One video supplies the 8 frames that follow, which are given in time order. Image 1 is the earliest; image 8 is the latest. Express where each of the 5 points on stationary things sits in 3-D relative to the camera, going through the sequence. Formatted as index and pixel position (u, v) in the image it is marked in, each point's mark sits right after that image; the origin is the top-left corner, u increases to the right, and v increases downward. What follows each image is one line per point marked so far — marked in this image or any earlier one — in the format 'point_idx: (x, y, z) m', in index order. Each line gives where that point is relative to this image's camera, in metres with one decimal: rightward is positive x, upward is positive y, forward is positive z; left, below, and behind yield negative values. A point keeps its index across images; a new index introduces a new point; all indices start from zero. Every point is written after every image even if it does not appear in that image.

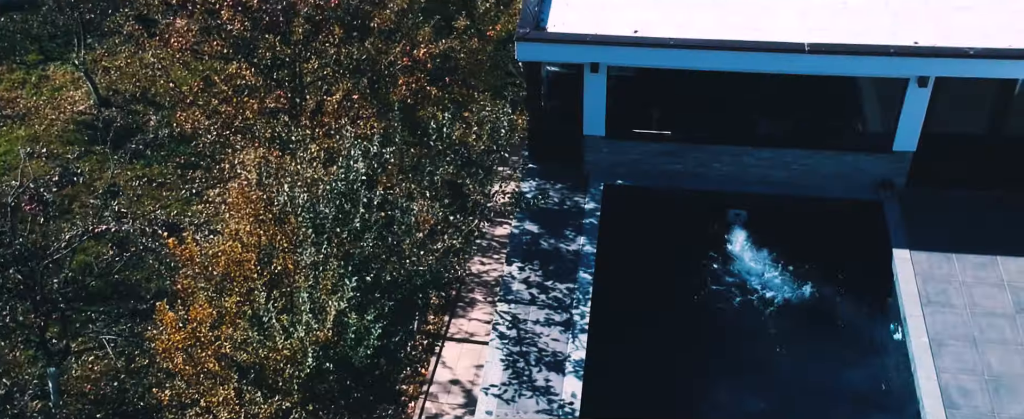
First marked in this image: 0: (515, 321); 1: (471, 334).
0: (0.0, -1.8, +14.7) m
1: (-0.7, -2.2, +15.8) m
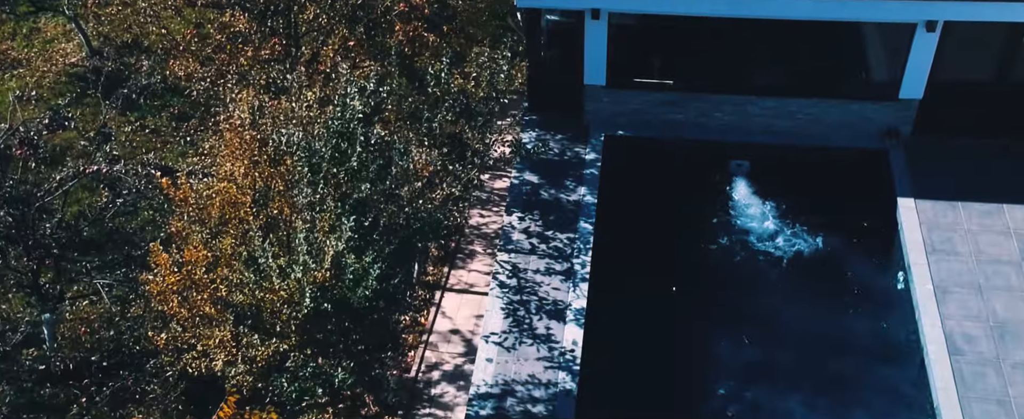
0: (0.0, -1.0, +14.5) m
1: (-0.7, -1.3, +15.7) m
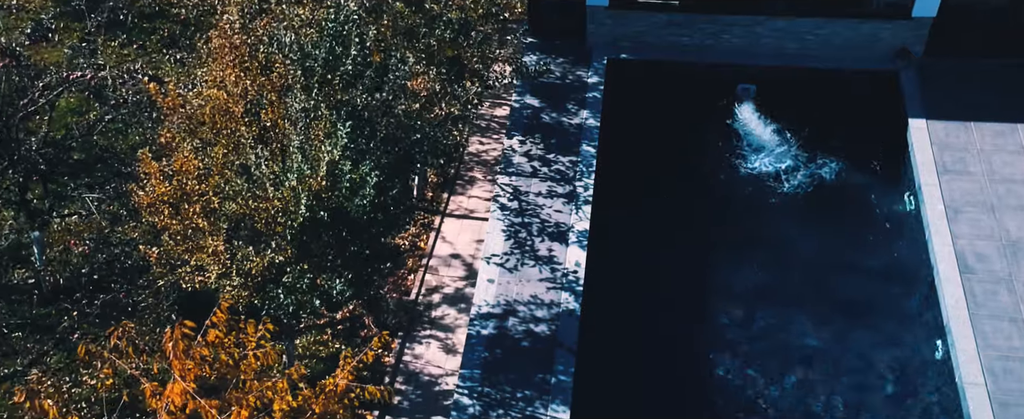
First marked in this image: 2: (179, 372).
0: (+0.1, +0.3, +14.2) m
1: (-0.7, 0.0, +15.4) m
2: (-2.8, -1.4, +7.5) m
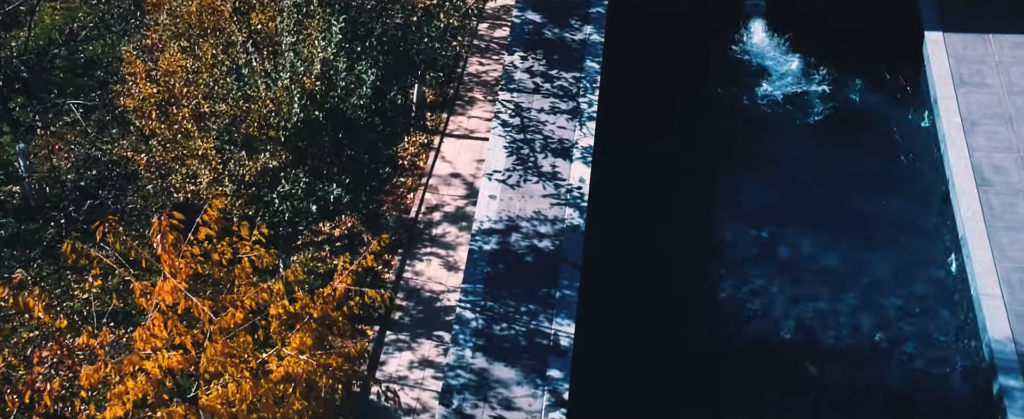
0: (+0.1, +1.6, +13.7) m
1: (-0.7, +1.3, +14.9) m
2: (-2.8, -0.5, +7.2) m
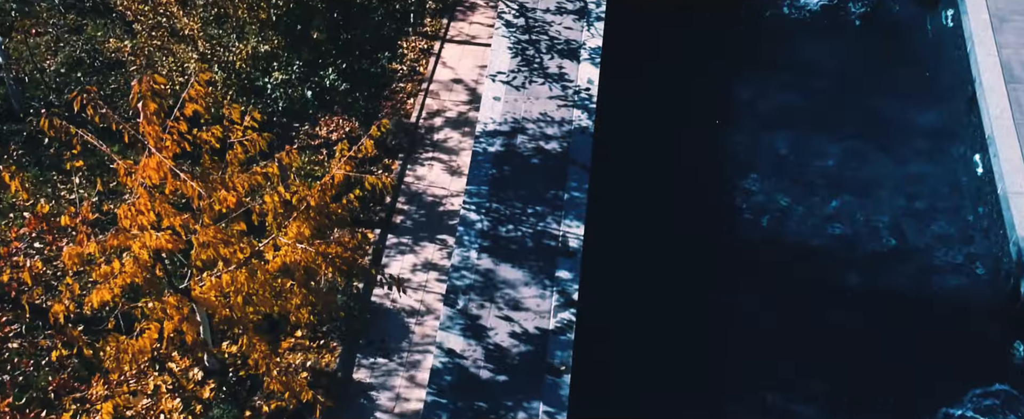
0: (+0.2, +2.9, +13.1) m
1: (-0.6, +2.8, +14.3) m
2: (-2.7, +0.5, +6.7) m
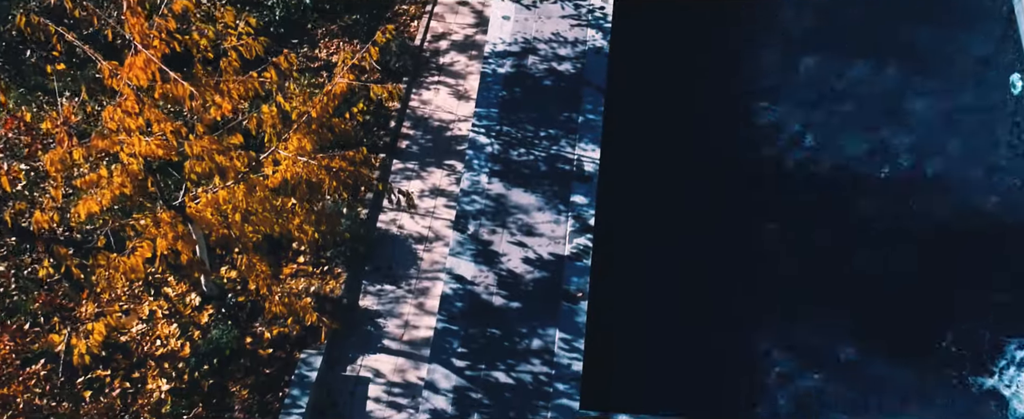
0: (+0.3, +3.9, +12.4) m
1: (-0.5, +3.9, +13.6) m
2: (-2.5, +1.2, +6.1) m
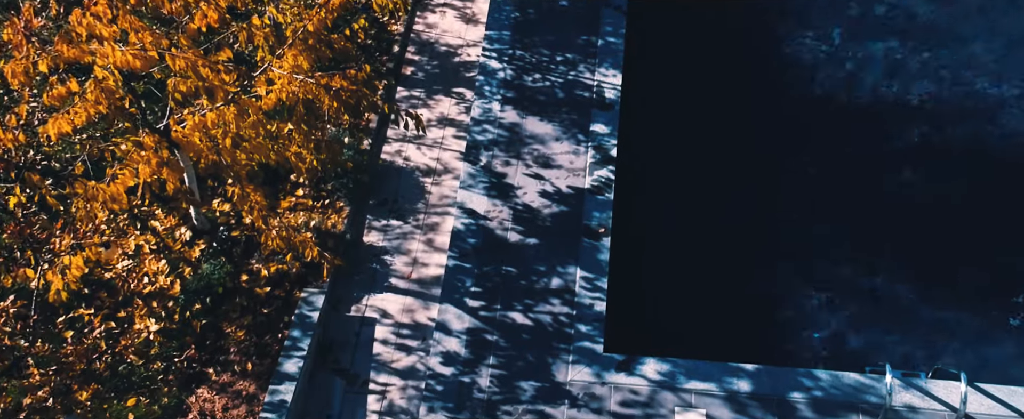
0: (+0.4, +4.8, +11.4) m
1: (-0.4, +4.8, +12.6) m
2: (-2.4, +1.6, +5.3) m
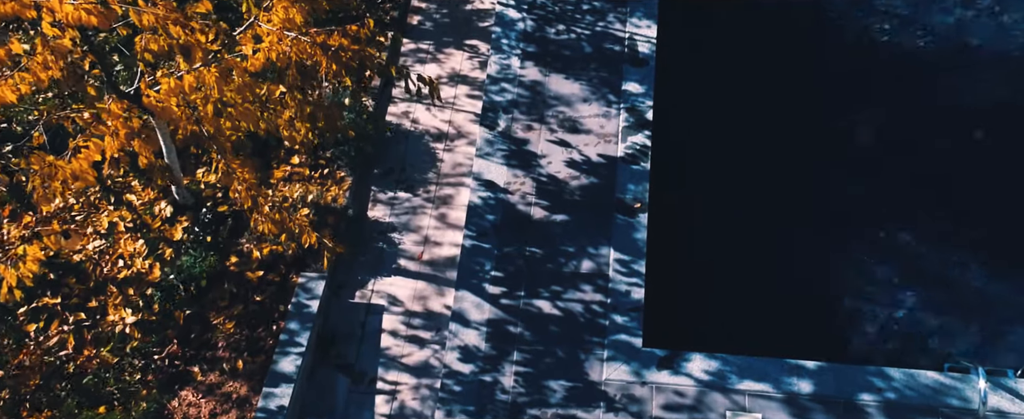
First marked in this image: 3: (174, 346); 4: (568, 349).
0: (+0.6, +5.2, +10.2) m
1: (-0.2, +5.3, +11.4) m
2: (-2.2, +1.7, +4.3) m
3: (-2.4, -1.0, +6.4) m
4: (+0.4, -1.0, +6.5) m
